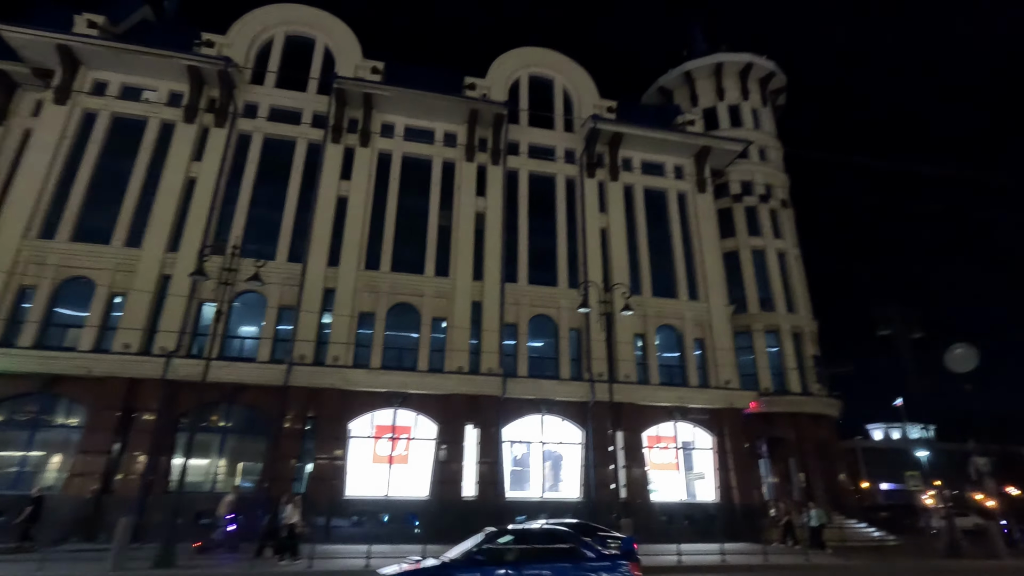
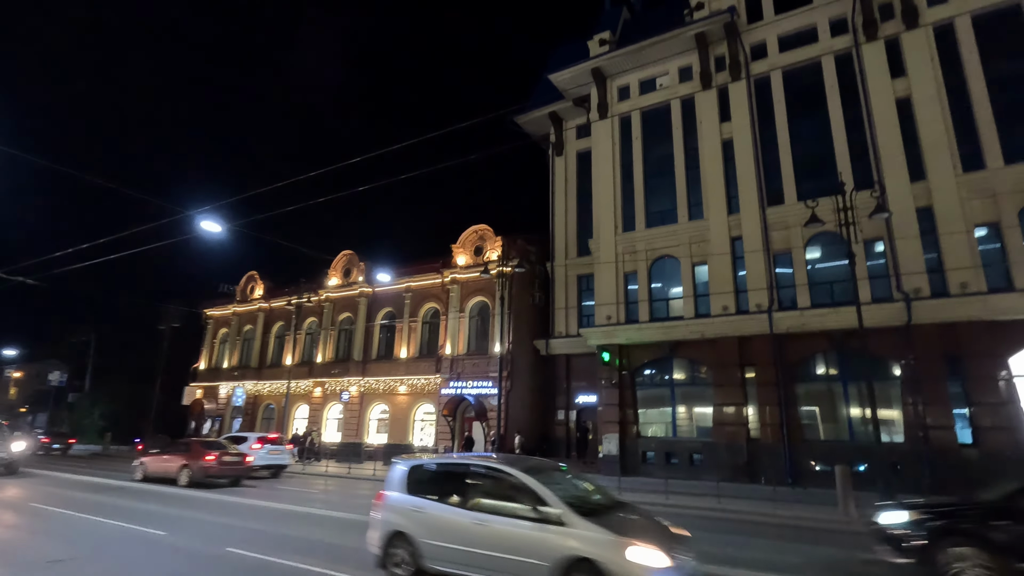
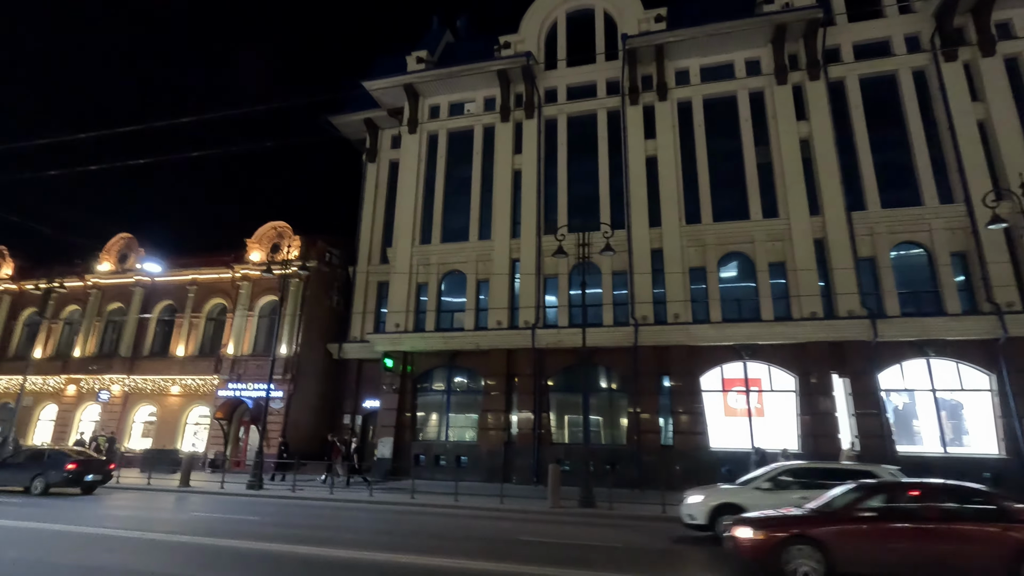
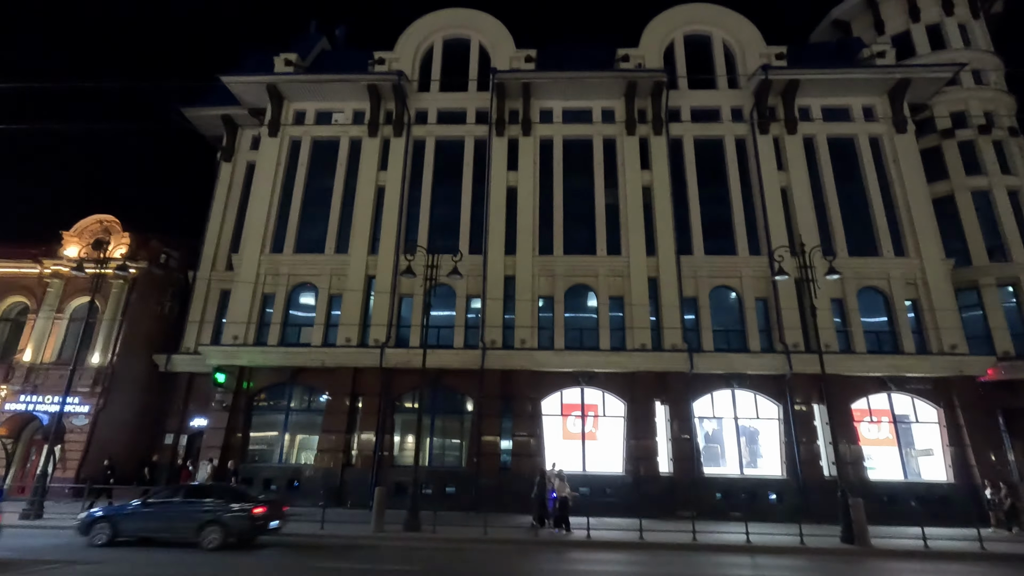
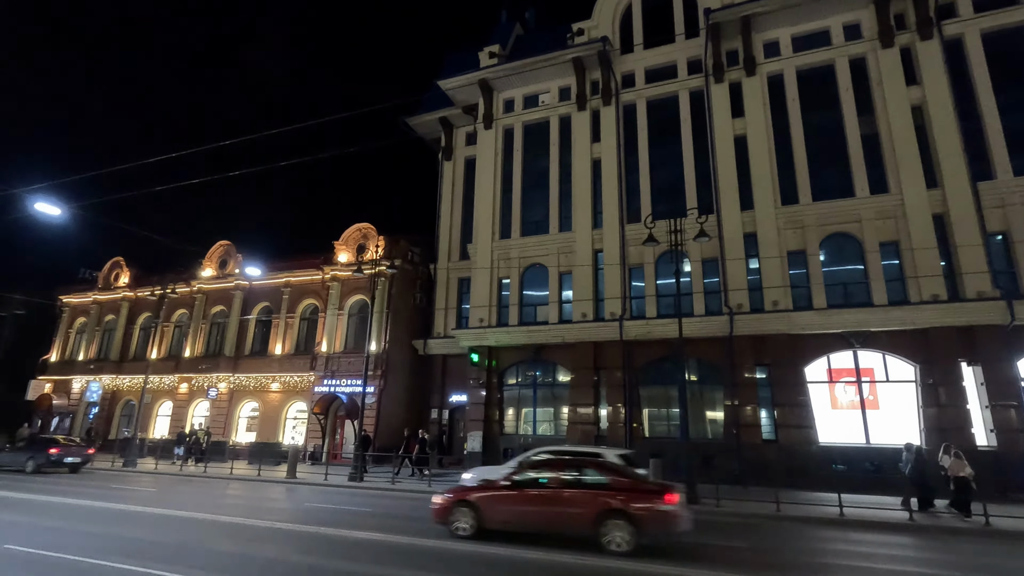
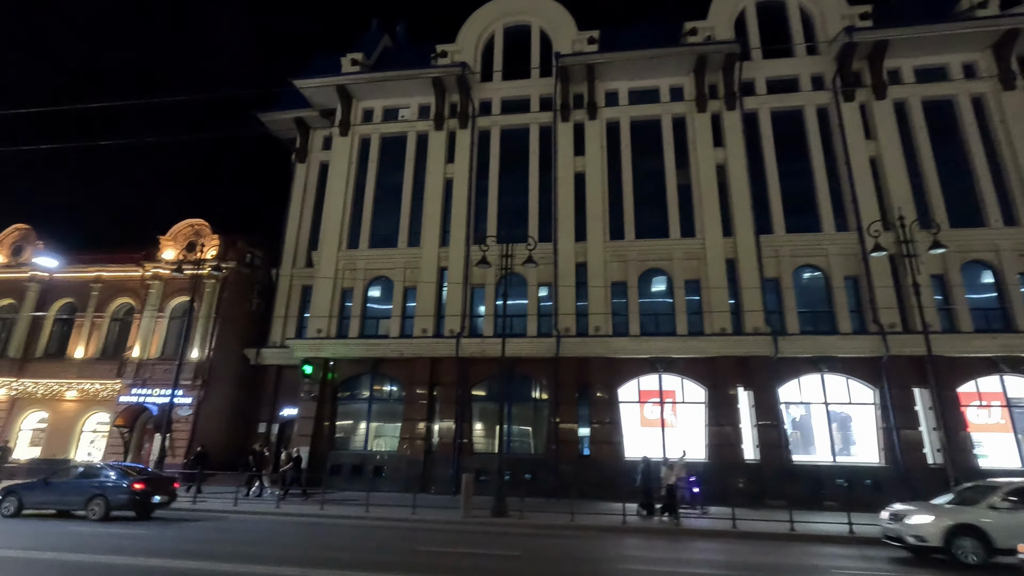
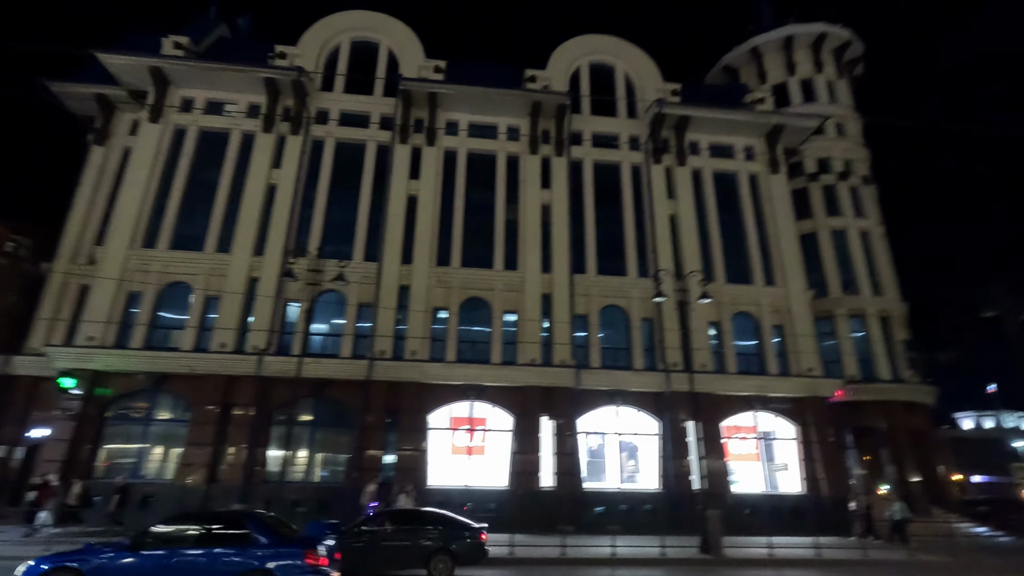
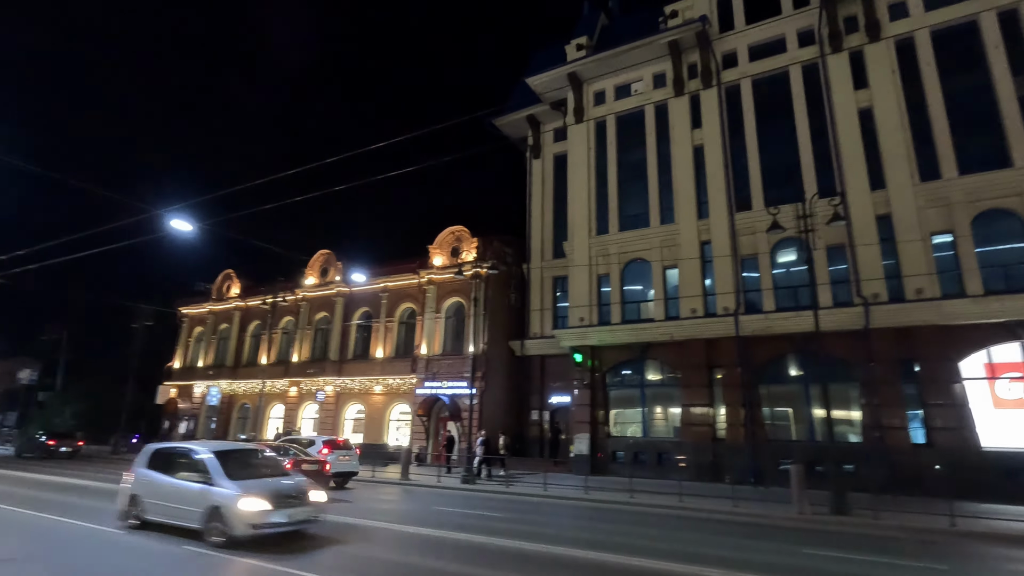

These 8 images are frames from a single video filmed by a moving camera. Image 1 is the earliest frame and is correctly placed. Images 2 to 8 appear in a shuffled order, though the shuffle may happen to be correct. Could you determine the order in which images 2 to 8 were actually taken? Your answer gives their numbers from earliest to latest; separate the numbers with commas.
7, 4, 6, 3, 5, 8, 2
